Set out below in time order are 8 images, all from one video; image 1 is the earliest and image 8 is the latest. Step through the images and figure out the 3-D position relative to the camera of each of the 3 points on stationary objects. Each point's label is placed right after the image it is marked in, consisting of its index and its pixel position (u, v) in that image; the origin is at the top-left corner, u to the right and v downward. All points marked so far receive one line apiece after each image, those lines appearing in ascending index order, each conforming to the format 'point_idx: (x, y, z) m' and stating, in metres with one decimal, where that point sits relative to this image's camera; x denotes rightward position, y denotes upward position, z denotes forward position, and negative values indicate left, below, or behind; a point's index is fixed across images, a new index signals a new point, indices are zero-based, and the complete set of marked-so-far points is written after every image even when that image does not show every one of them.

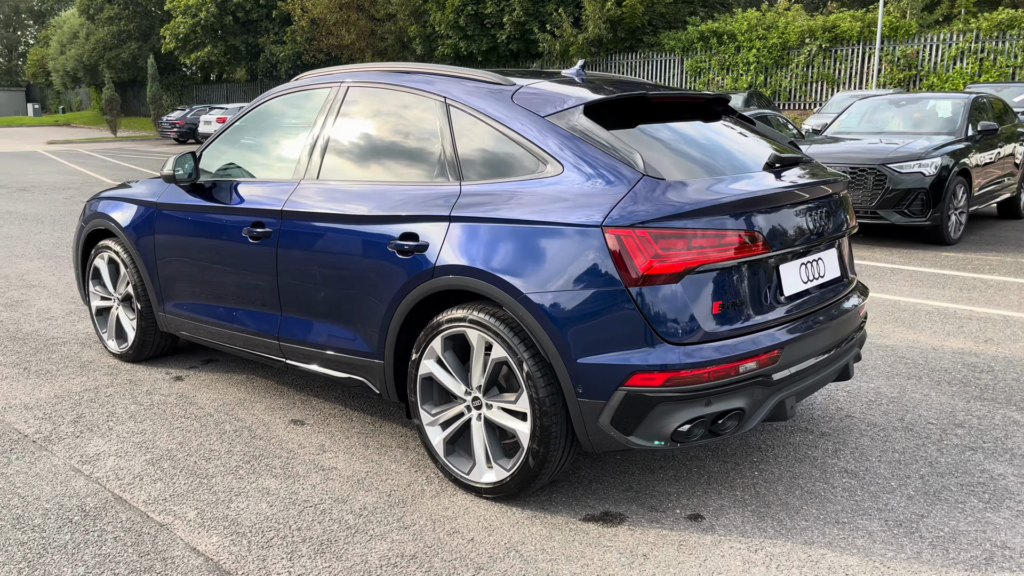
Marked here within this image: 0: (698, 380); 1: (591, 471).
0: (+0.6, -0.3, +2.6) m
1: (+0.3, -0.7, +3.3) m
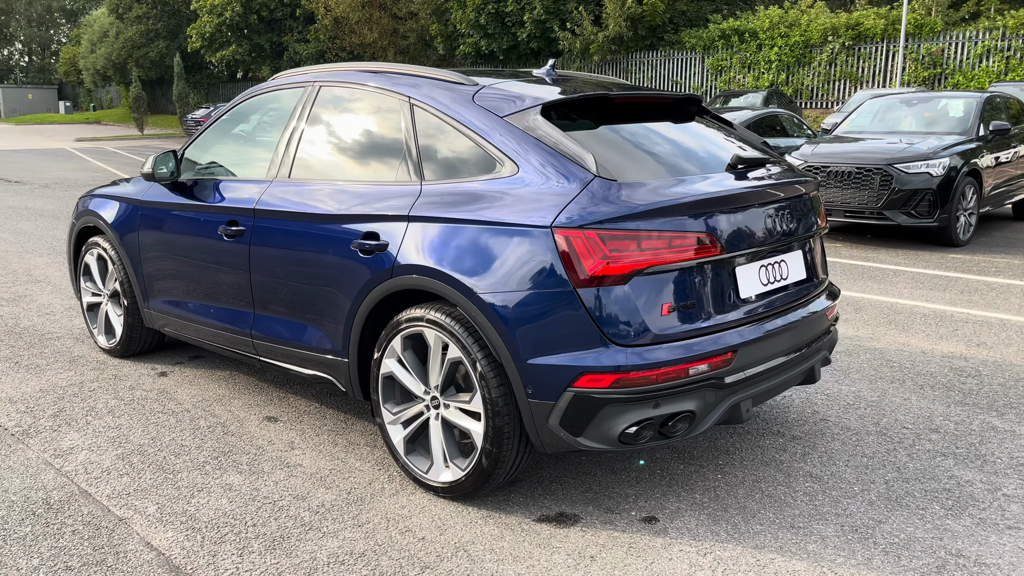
0: (+0.4, -0.3, +2.6) m
1: (+0.2, -0.7, +3.3) m
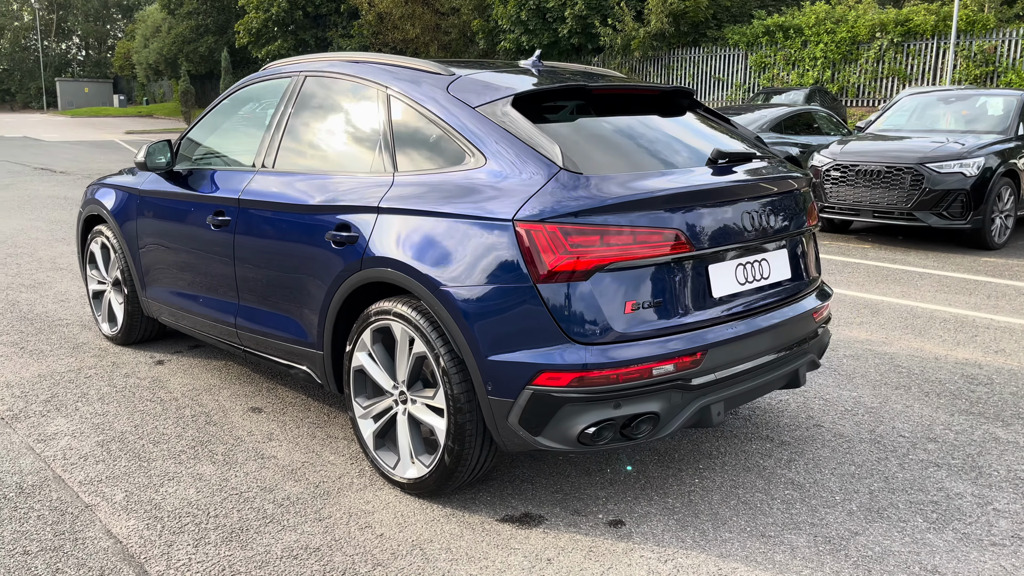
0: (+0.3, -0.3, +2.5) m
1: (+0.1, -0.7, +3.2) m
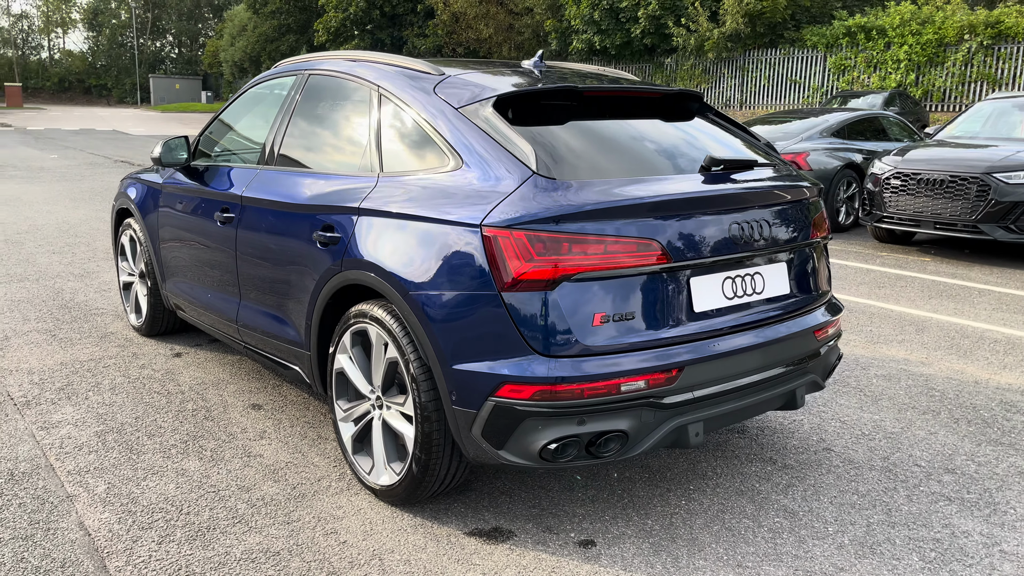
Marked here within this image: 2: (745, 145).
0: (+0.2, -0.3, +2.4) m
1: (0.0, -0.7, +3.1) m
2: (+0.9, +0.6, +3.4) m
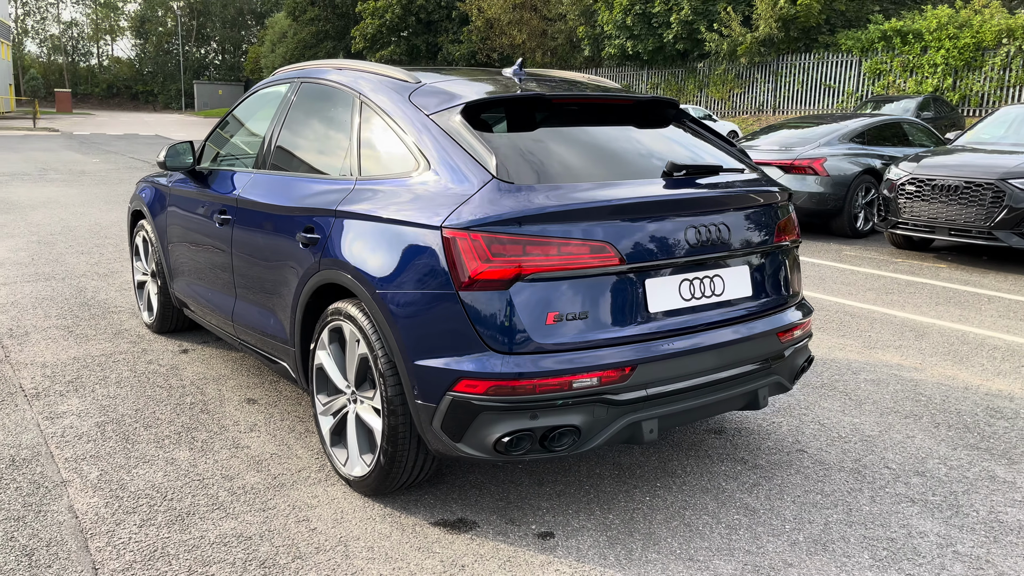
0: (0.0, -0.3, +2.5) m
1: (-0.1, -0.7, +3.2) m
2: (+0.8, +0.6, +3.5) m
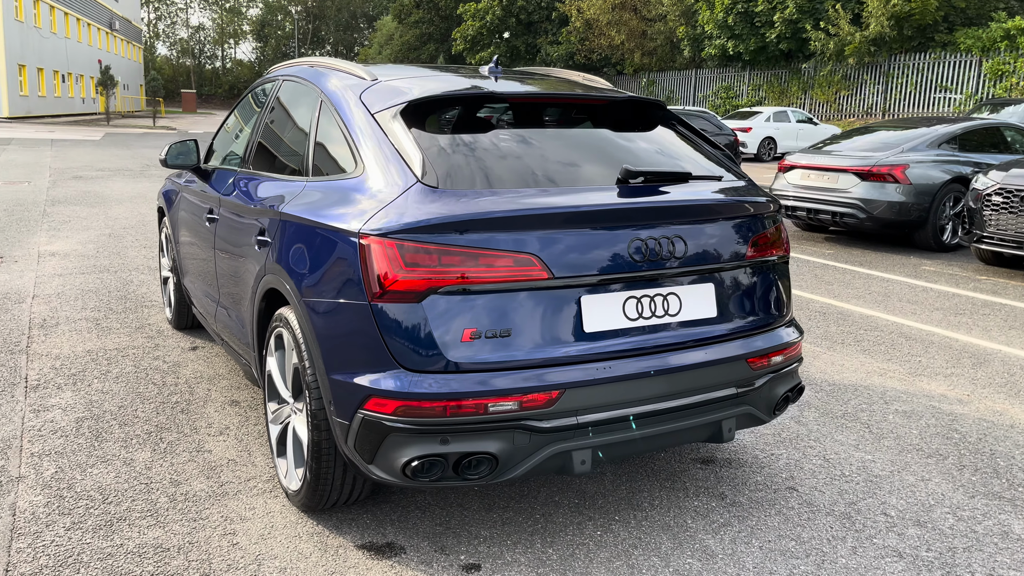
0: (-0.2, -0.4, +2.3) m
1: (-0.3, -0.7, +3.0) m
2: (+0.7, +0.5, +3.2) m
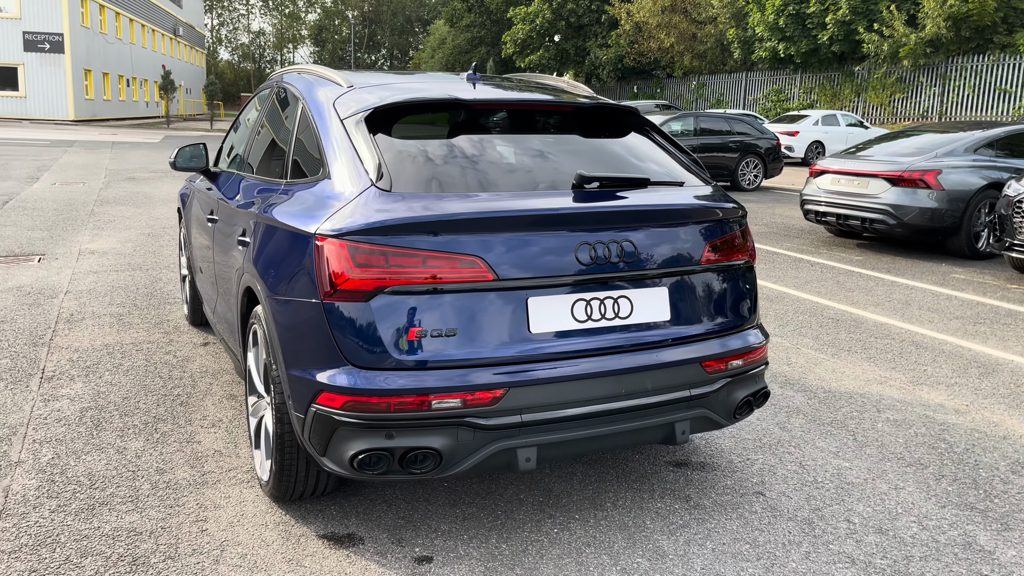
0: (-0.4, -0.3, +2.4) m
1: (-0.4, -0.8, +3.1) m
2: (+0.6, +0.5, +3.2) m
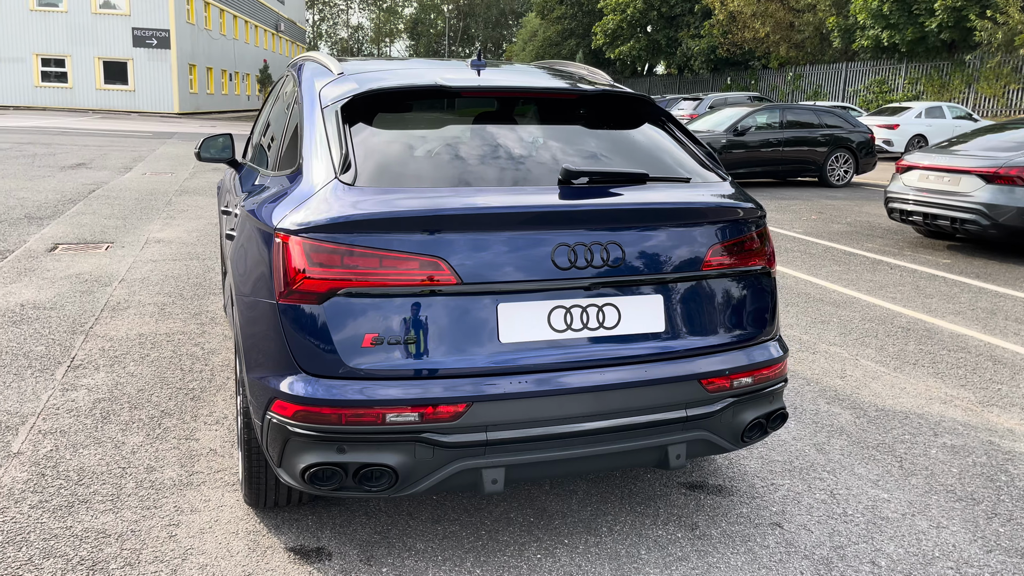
0: (-0.5, -0.4, +2.3) m
1: (-0.5, -0.7, +3.0) m
2: (+0.6, +0.5, +2.9) m
